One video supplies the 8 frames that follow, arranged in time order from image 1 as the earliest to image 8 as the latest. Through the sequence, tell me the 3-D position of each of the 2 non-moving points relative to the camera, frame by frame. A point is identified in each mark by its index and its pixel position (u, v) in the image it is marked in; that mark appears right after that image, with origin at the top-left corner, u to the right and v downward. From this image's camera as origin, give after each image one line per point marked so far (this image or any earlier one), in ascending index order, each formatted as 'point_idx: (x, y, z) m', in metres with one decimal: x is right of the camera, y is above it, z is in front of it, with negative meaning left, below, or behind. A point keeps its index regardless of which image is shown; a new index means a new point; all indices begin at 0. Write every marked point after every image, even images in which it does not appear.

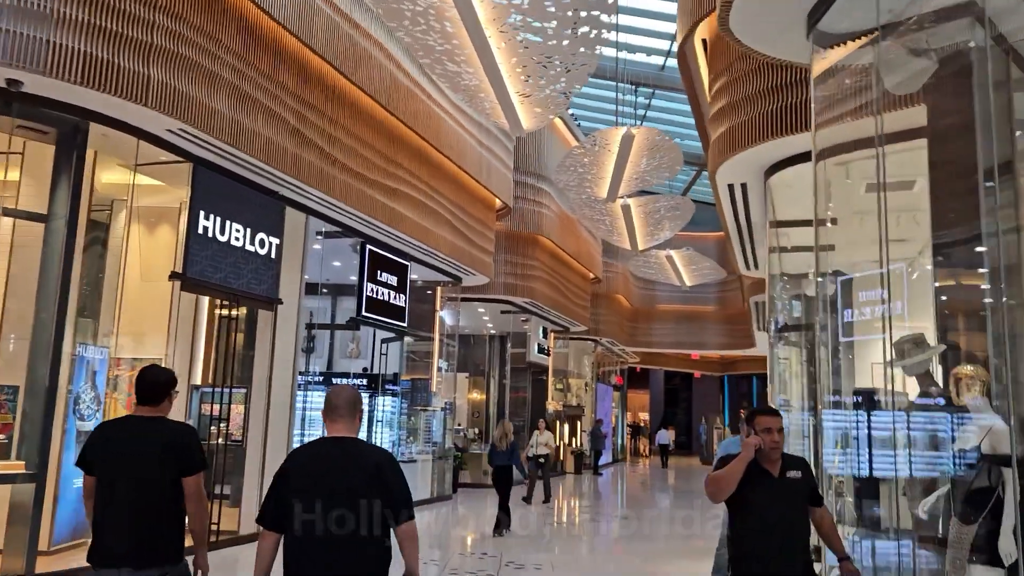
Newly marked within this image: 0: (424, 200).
0: (-0.9, +1.0, +8.7) m
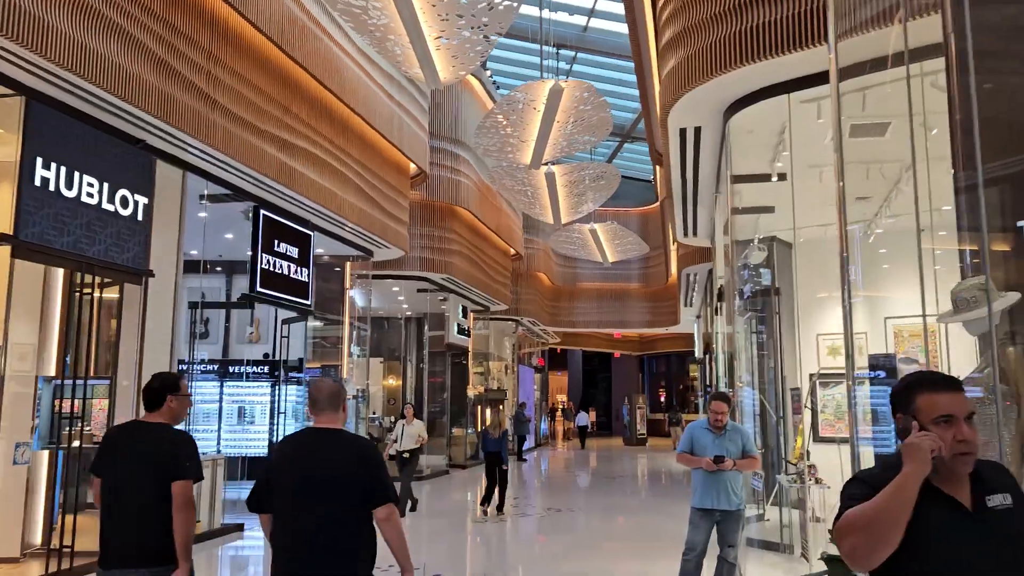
0: (-1.7, +1.2, +7.7) m
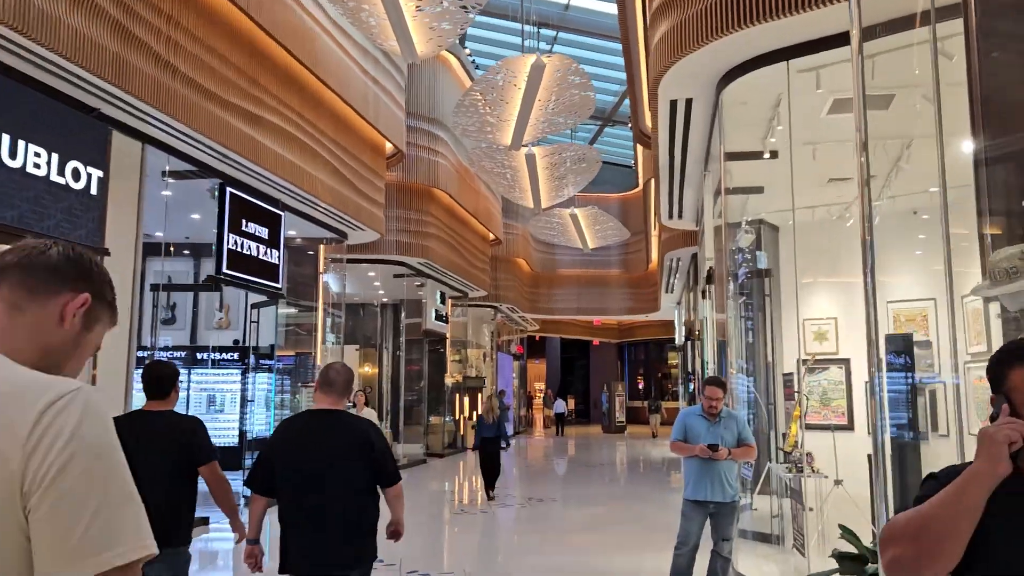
0: (-1.9, +1.4, +7.3) m
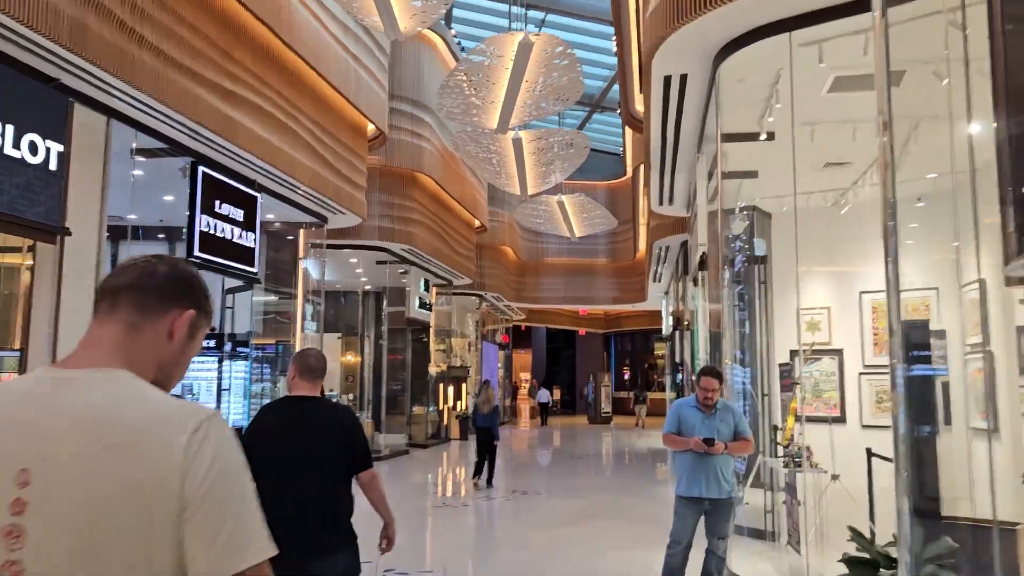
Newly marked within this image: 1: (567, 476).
0: (-2.0, +1.5, +7.0) m
1: (+0.8, -2.7, +11.7) m
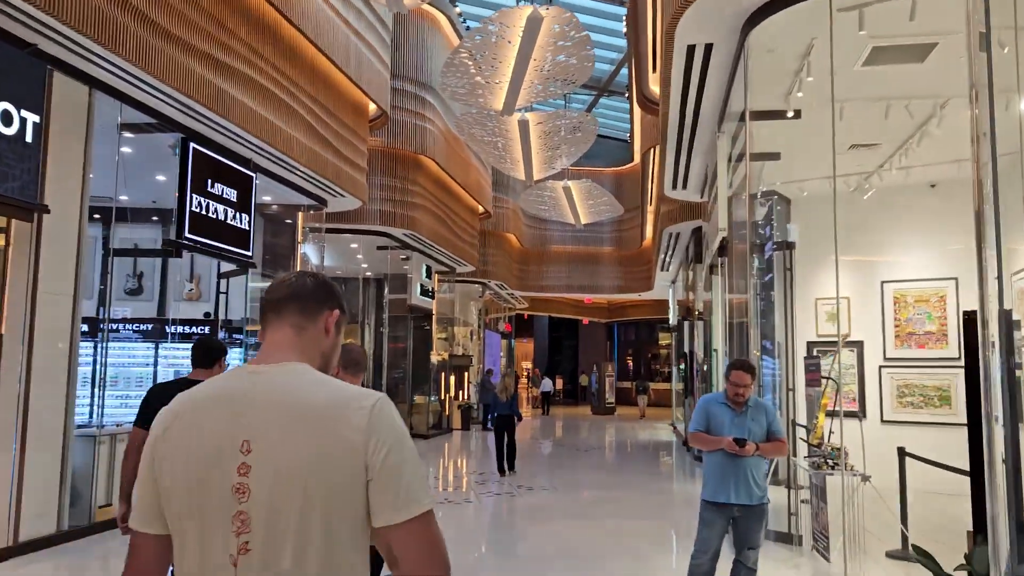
0: (-2.0, +1.6, +6.6) m
1: (+0.8, -2.5, +11.4) m
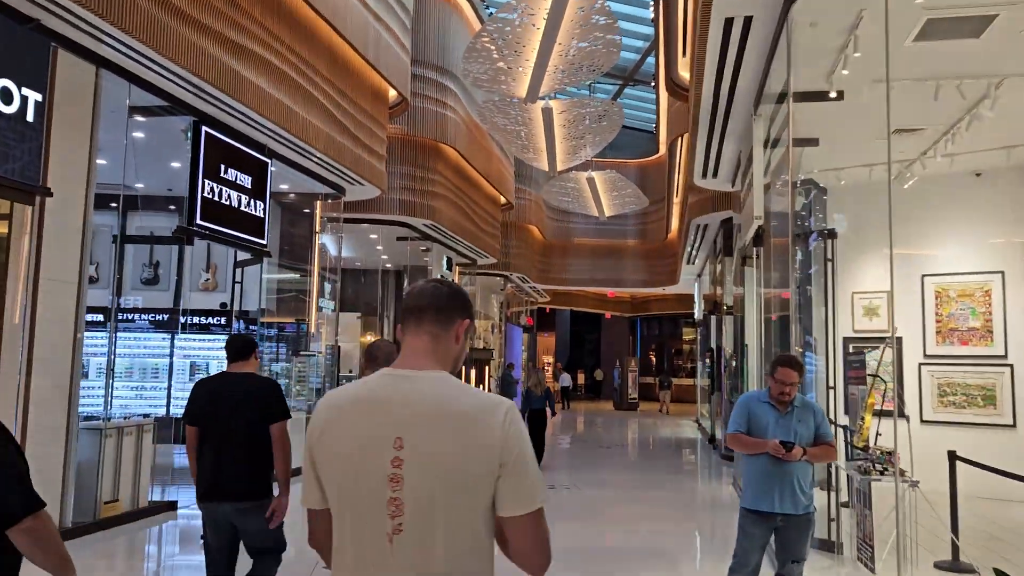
0: (-1.8, +1.7, +6.4) m
1: (+1.1, -2.4, +11.1) m
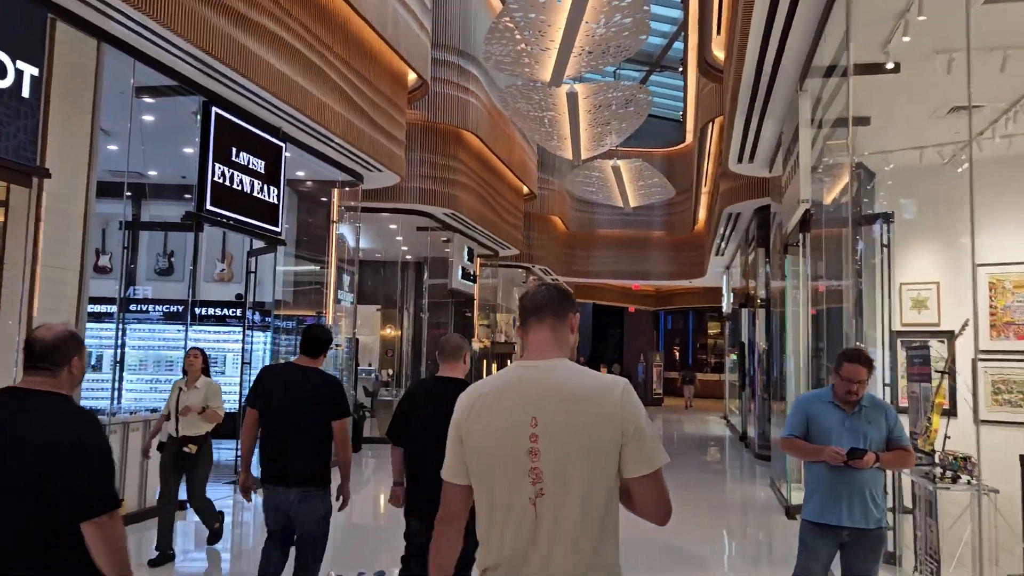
0: (-1.6, +1.8, +6.1) m
1: (+1.4, -2.3, +10.8) m
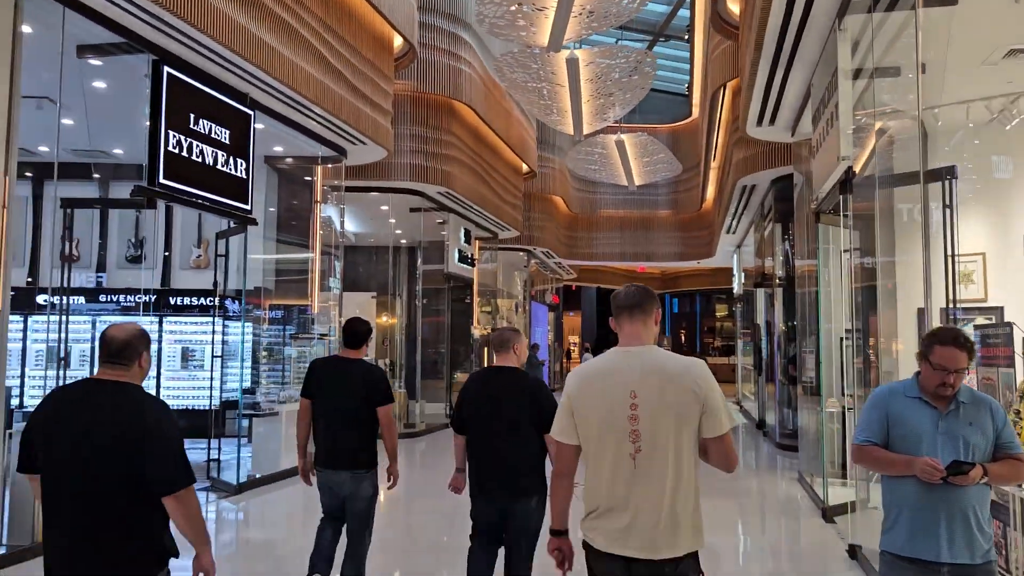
0: (-1.6, +1.9, +5.4) m
1: (+1.5, -2.1, +10.2) m
